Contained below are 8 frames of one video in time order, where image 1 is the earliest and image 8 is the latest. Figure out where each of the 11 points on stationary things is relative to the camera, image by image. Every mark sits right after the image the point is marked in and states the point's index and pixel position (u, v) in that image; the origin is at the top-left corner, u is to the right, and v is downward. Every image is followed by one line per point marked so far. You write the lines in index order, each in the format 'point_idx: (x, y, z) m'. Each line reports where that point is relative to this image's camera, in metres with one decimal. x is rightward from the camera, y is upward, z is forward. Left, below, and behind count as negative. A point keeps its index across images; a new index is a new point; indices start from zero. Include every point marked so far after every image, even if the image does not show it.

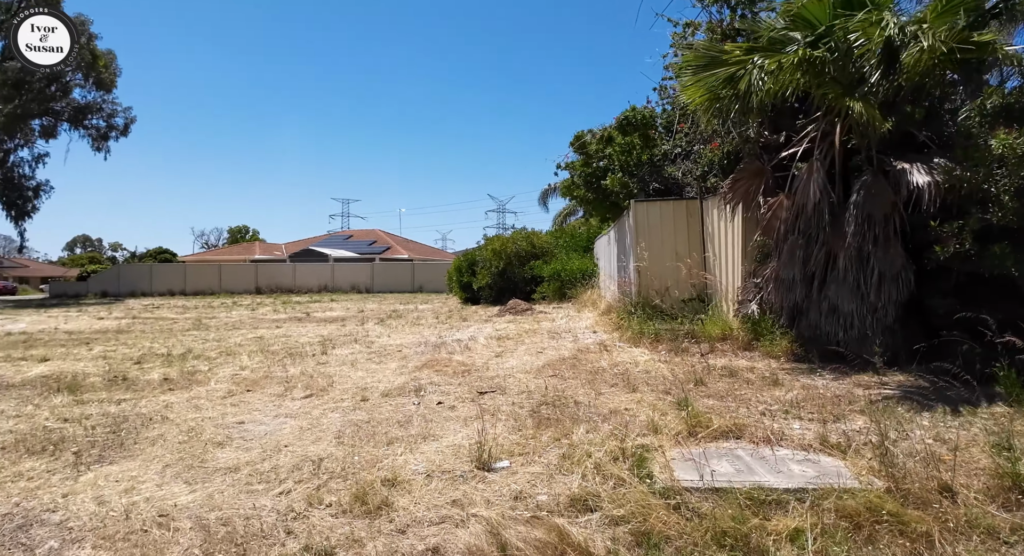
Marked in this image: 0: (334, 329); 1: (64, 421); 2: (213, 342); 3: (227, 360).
0: (-3.3, -0.9, +11.5) m
1: (-4.5, -1.5, +6.0) m
2: (-5.0, -1.1, +10.3) m
3: (-3.8, -1.1, +8.3) m
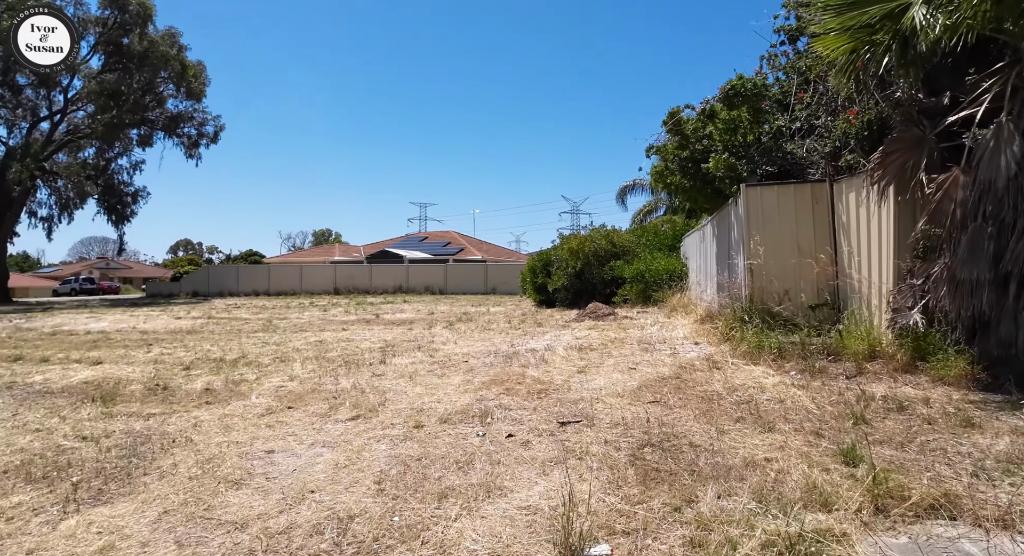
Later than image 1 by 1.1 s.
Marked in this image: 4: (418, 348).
0: (-1.9, -0.9, +10.6) m
1: (-3.8, -1.4, +5.3) m
2: (-3.8, -1.0, +9.6) m
3: (-2.8, -1.1, +7.5) m
4: (-1.3, -1.0, +8.2) m
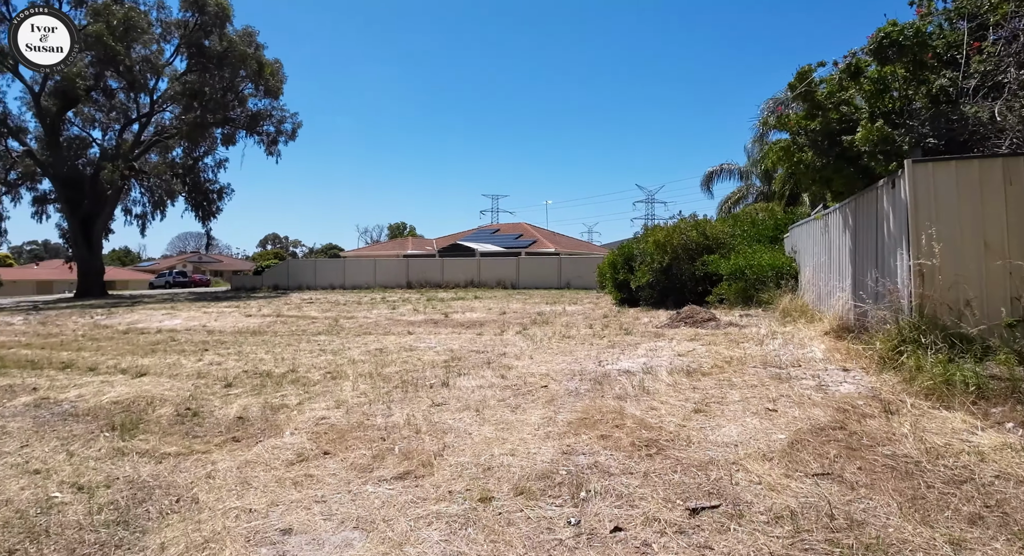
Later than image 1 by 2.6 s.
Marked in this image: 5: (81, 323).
0: (-0.7, -0.9, +9.4) m
1: (-3.1, -1.5, +4.3) m
2: (-2.6, -1.1, +8.7) m
3: (-1.9, -1.1, +6.4) m
4: (-0.3, -1.0, +7.0) m
5: (-12.5, -1.3, +17.8) m
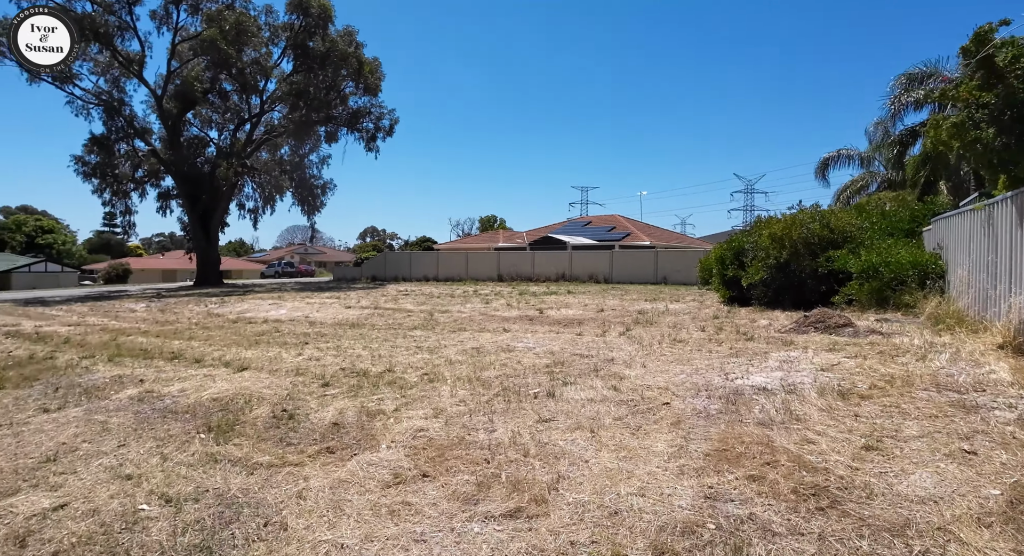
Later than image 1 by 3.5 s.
0: (+0.8, -0.9, +8.8) m
1: (-2.4, -1.5, +4.1) m
2: (-1.2, -1.0, +8.3) m
3: (-0.8, -1.1, +6.0) m
4: (+0.9, -1.0, +6.3) m
5: (-9.7, -1.0, +18.8) m
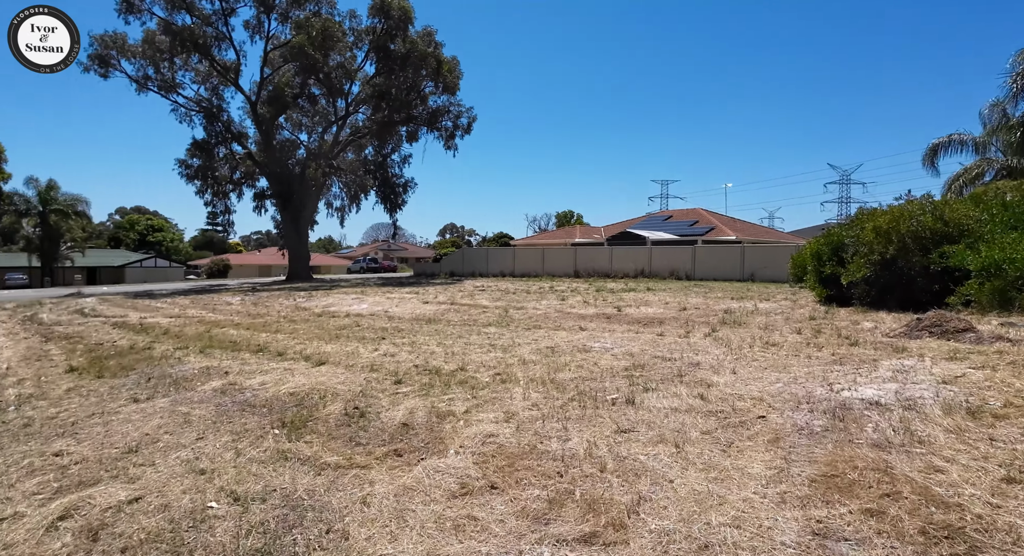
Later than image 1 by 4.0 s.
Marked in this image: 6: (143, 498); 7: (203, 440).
0: (+1.9, -0.9, +8.3) m
1: (-1.9, -1.5, +4.1) m
2: (-0.2, -1.0, +8.1) m
3: (-0.1, -1.1, +5.8) m
4: (+1.6, -1.0, +5.9) m
5: (-7.3, -0.9, +19.6) m
6: (-2.7, -1.6, +4.4) m
7: (-2.7, -1.4, +5.4) m
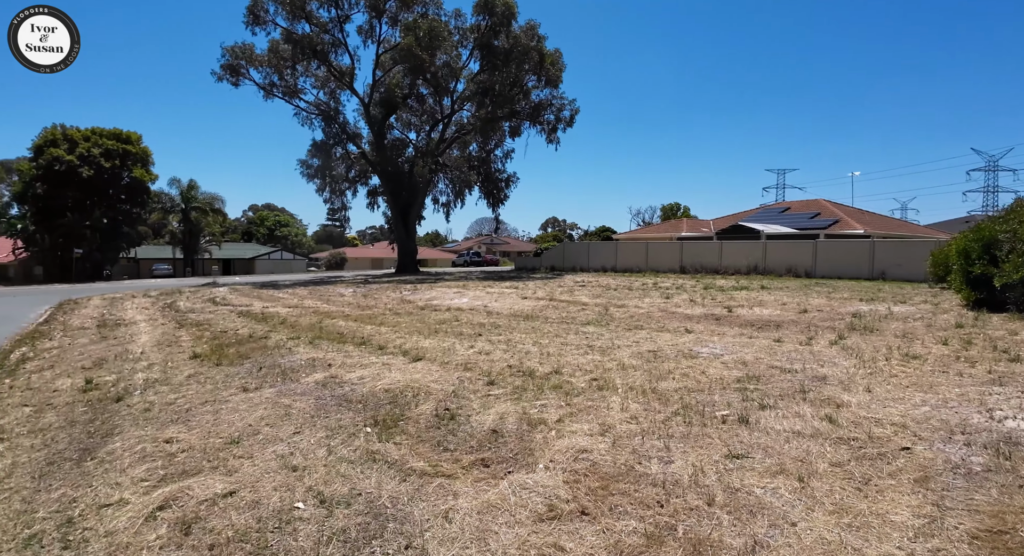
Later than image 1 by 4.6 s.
0: (+3.1, -0.9, +7.5) m
1: (-1.3, -1.5, +4.0) m
2: (+1.0, -0.9, +7.7) m
3: (+0.7, -1.1, +5.4) m
4: (+2.5, -1.0, +5.2) m
5: (-4.0, -0.7, +20.2) m
6: (-2.0, -1.5, +4.4) m
7: (-1.9, -1.4, +5.5) m
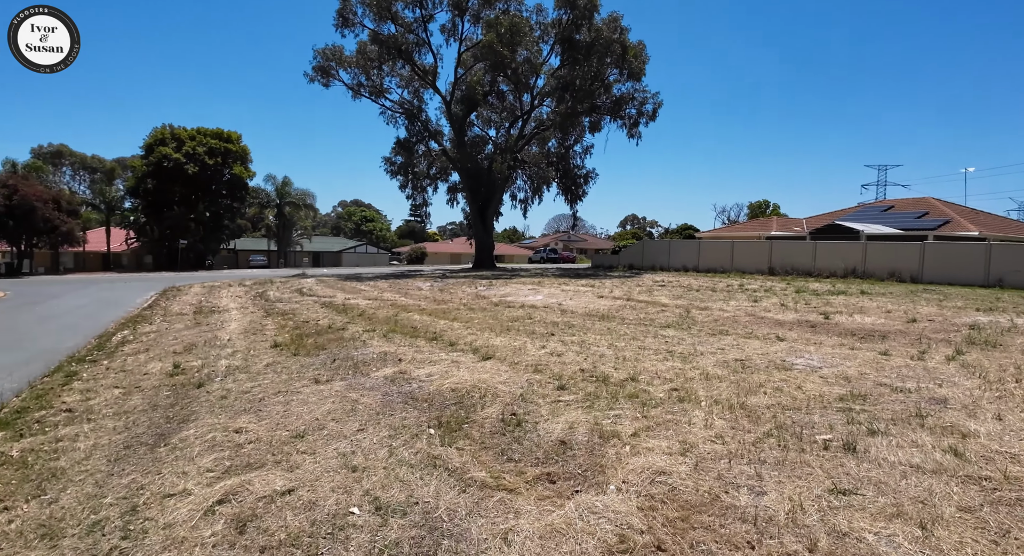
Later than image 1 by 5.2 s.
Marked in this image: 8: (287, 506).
0: (+3.9, -0.9, +6.8) m
1: (-0.9, -1.5, +3.8) m
2: (+1.9, -0.9, +7.2) m
3: (+1.3, -1.1, +4.9) m
4: (+3.0, -1.0, +4.5) m
5: (-1.5, -0.5, +20.2) m
6: (-1.5, -1.5, +4.3) m
7: (-1.3, -1.3, +5.3) m
8: (-1.5, -1.5, +4.1) m
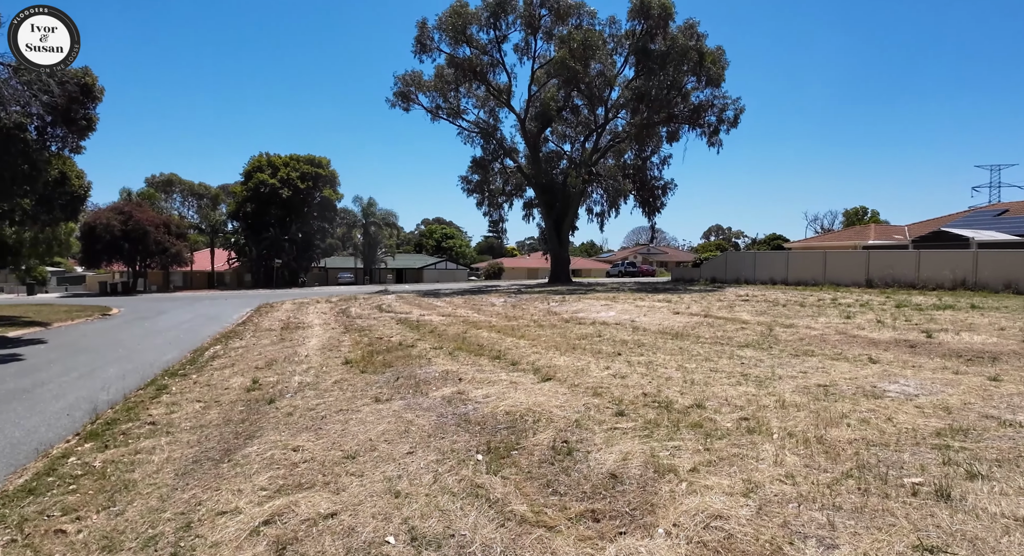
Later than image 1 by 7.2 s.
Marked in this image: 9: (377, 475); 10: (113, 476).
0: (+4.5, -1.1, +5.9) m
1: (-0.6, -1.6, +3.7) m
2: (+2.6, -1.1, +6.6) m
3: (+1.7, -1.2, +4.5) m
4: (+3.3, -1.1, +3.8) m
5: (+0.9, -1.0, +20.0) m
6: (-1.2, -1.6, +4.2) m
7: (-0.9, -1.5, +5.2) m
8: (-1.2, -1.7, +4.0) m
9: (-1.1, -1.6, +4.9) m
10: (-3.8, -1.9, +5.8) m
